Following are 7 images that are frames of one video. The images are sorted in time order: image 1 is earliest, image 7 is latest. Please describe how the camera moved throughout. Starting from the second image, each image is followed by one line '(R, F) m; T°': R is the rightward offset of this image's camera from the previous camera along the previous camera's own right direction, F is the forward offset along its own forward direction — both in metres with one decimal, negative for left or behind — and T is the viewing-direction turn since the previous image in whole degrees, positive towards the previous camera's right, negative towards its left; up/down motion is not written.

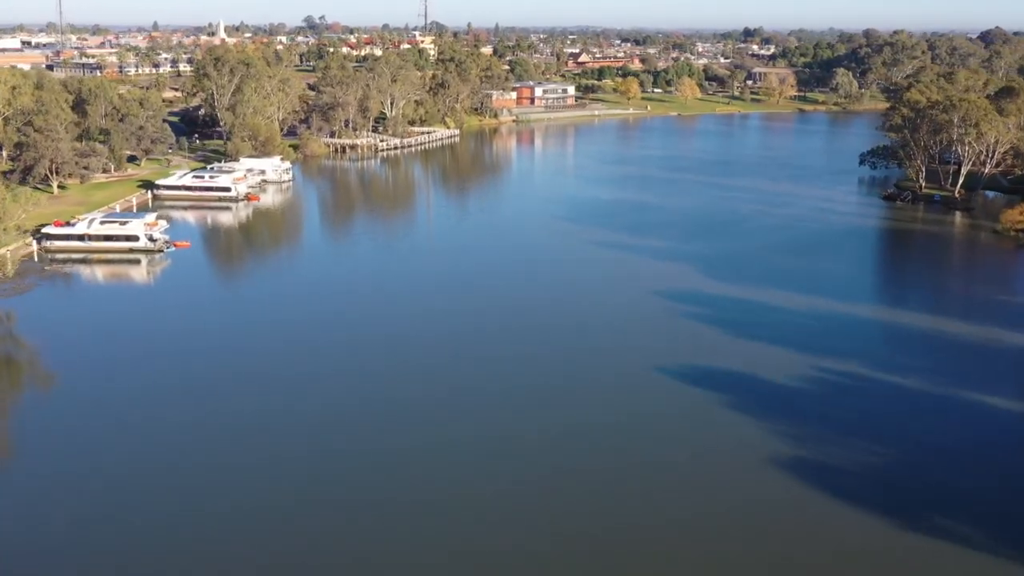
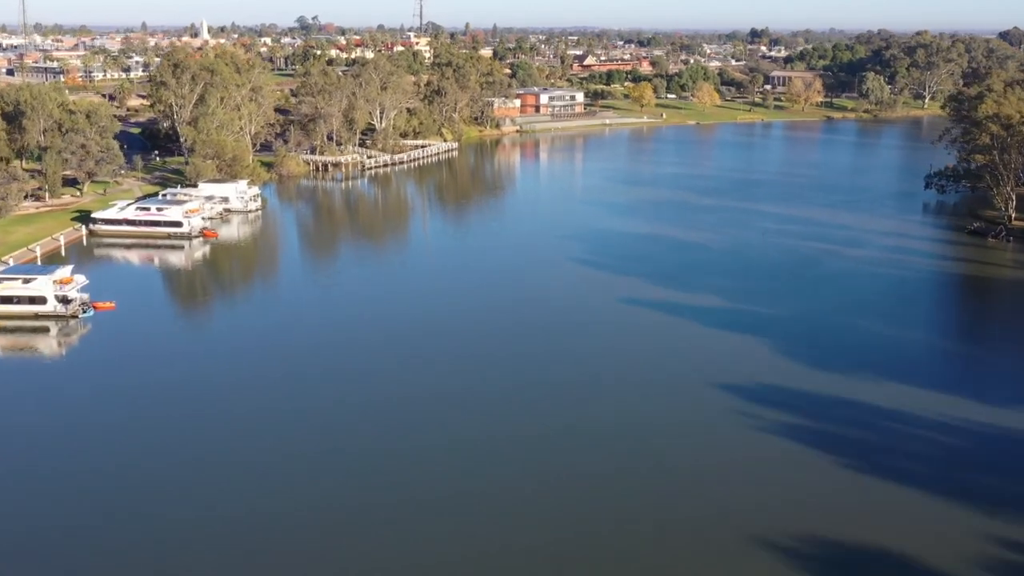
(-0.3, +7.2) m; 0°
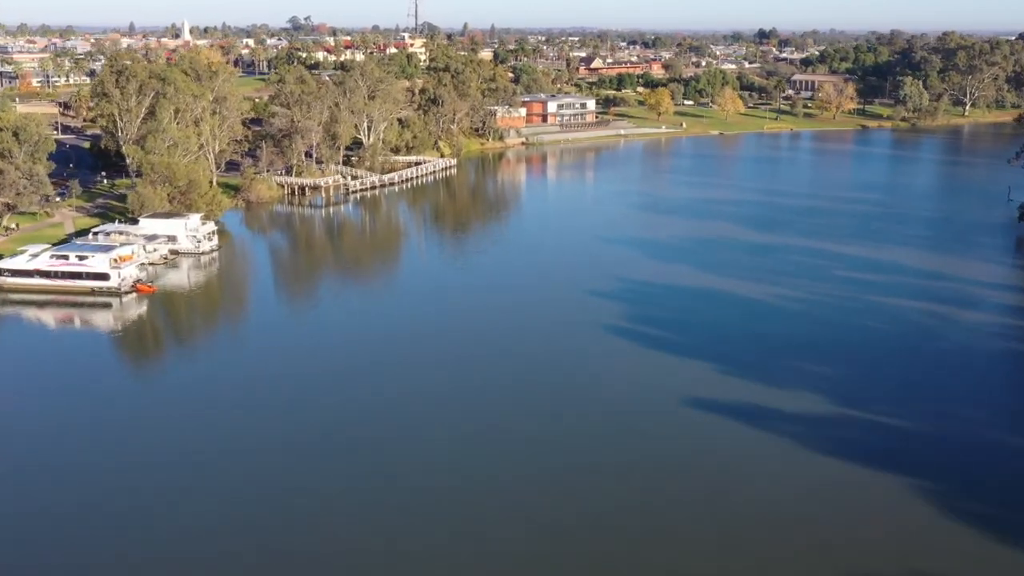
(-0.4, +7.4) m; 0°
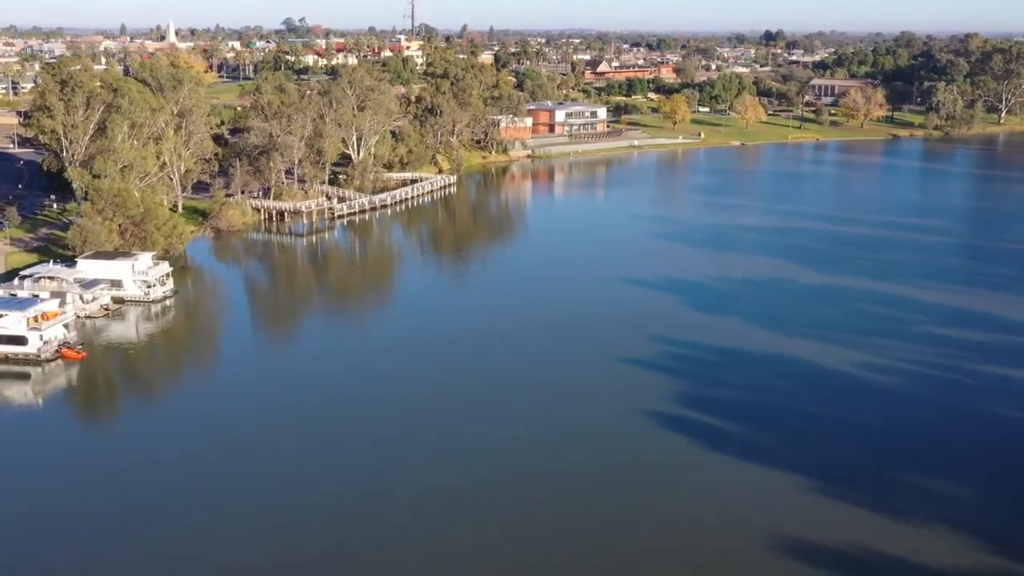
(-0.3, +5.5) m; 0°
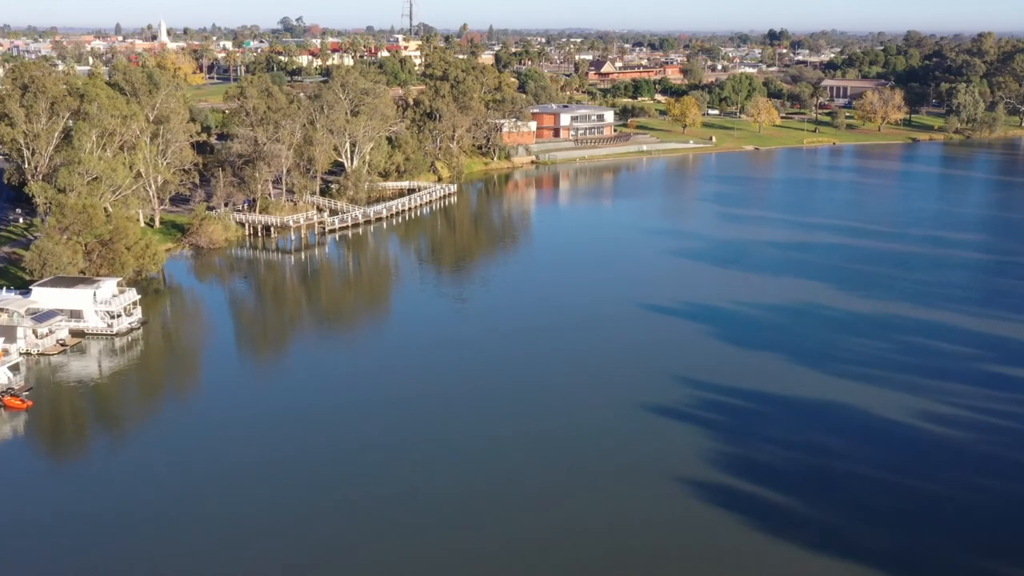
(-0.2, +3.0) m; 0°
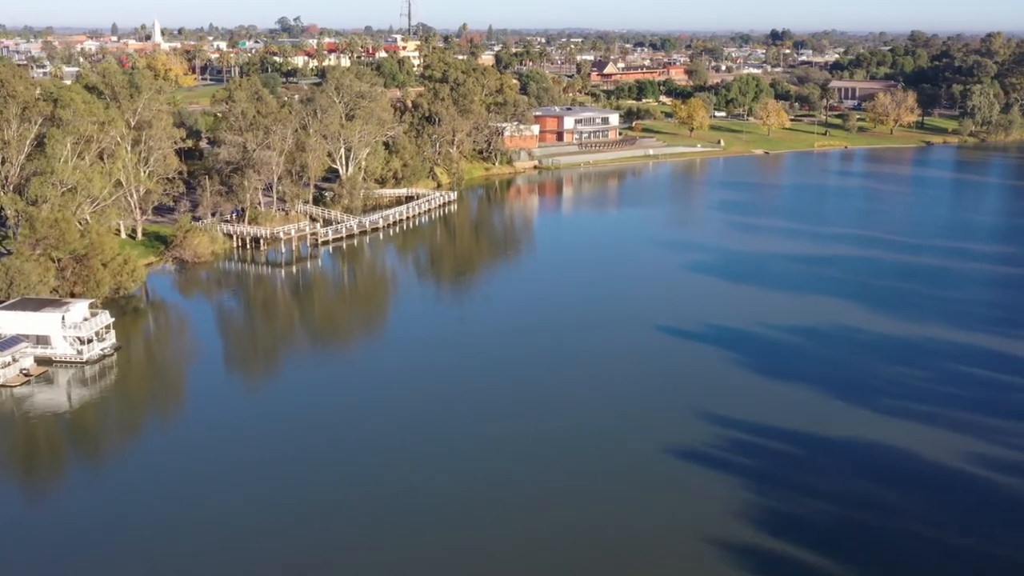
(-0.1, +2.0) m; 0°
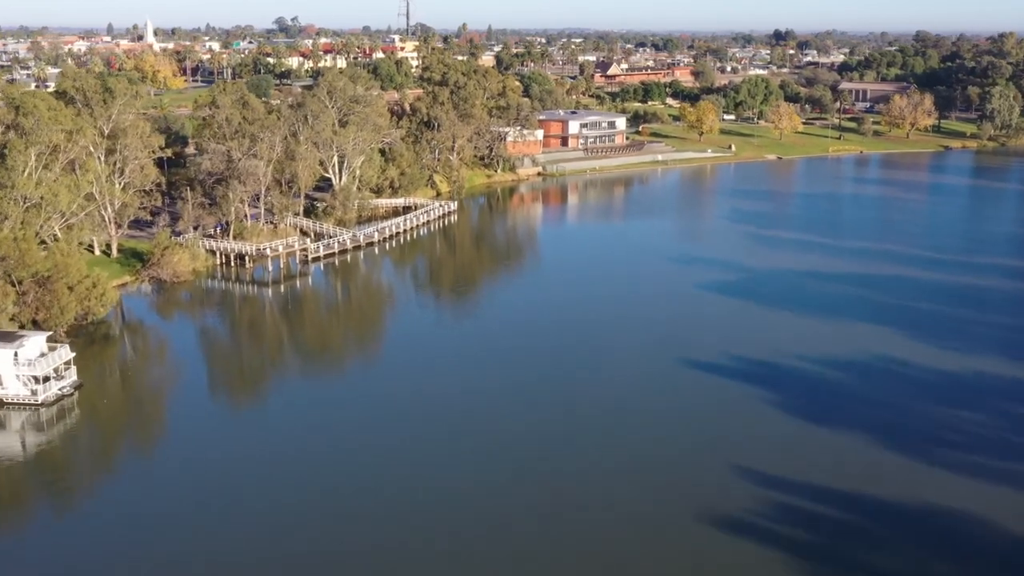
(-0.1, +2.5) m; 0°
